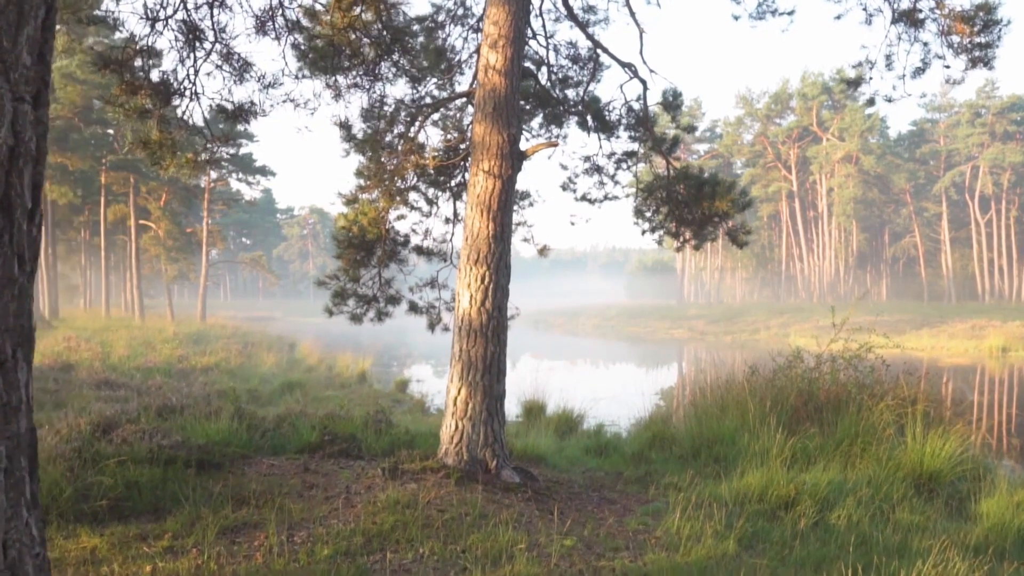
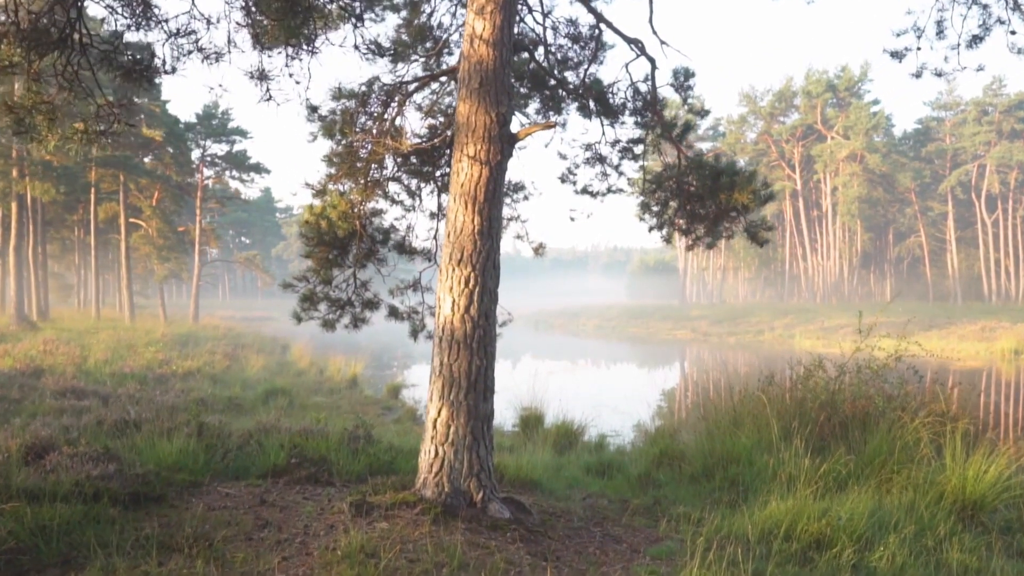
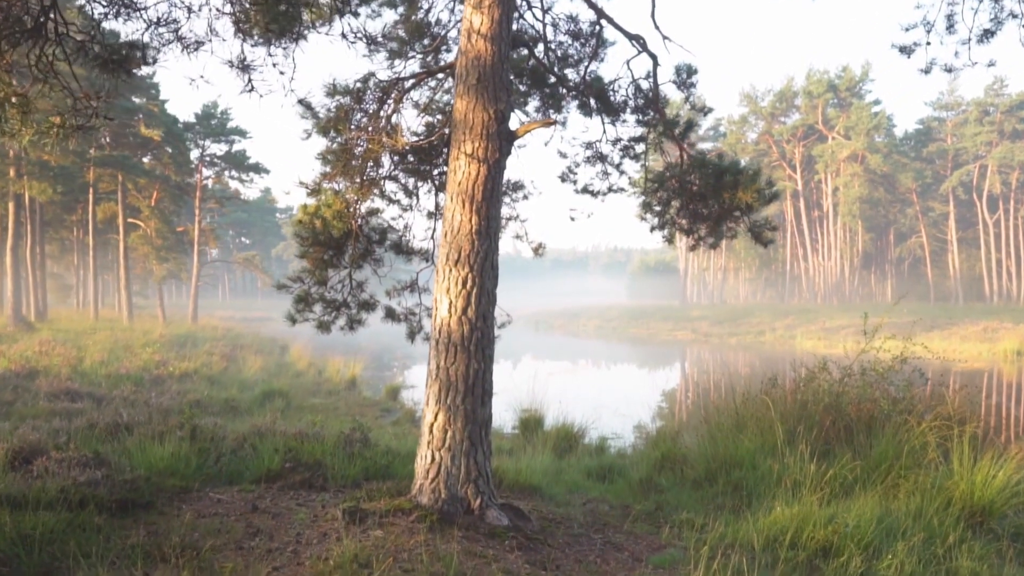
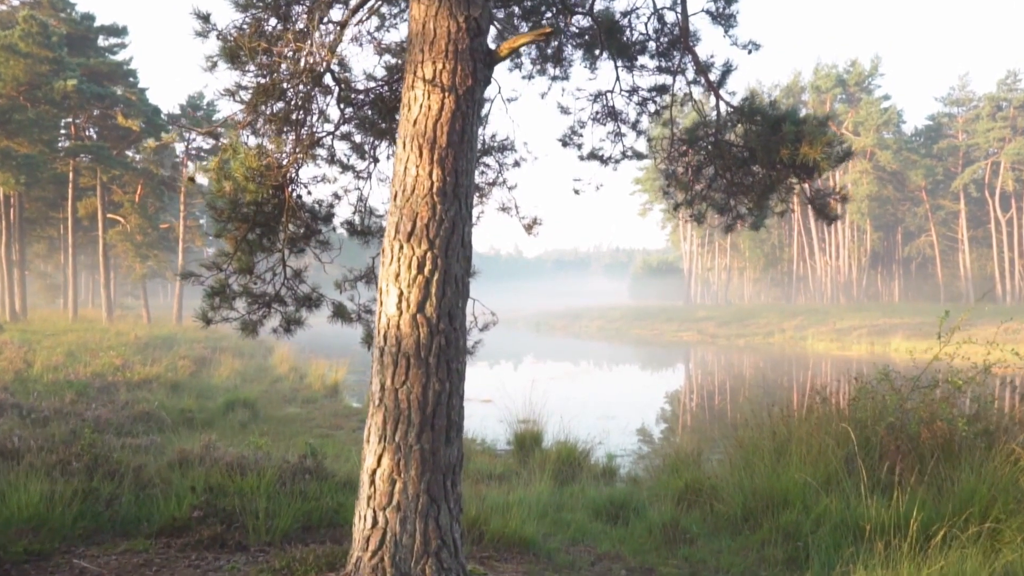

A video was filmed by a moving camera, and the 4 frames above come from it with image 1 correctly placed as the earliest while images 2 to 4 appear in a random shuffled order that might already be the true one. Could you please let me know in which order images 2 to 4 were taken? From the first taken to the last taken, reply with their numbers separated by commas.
2, 3, 4
